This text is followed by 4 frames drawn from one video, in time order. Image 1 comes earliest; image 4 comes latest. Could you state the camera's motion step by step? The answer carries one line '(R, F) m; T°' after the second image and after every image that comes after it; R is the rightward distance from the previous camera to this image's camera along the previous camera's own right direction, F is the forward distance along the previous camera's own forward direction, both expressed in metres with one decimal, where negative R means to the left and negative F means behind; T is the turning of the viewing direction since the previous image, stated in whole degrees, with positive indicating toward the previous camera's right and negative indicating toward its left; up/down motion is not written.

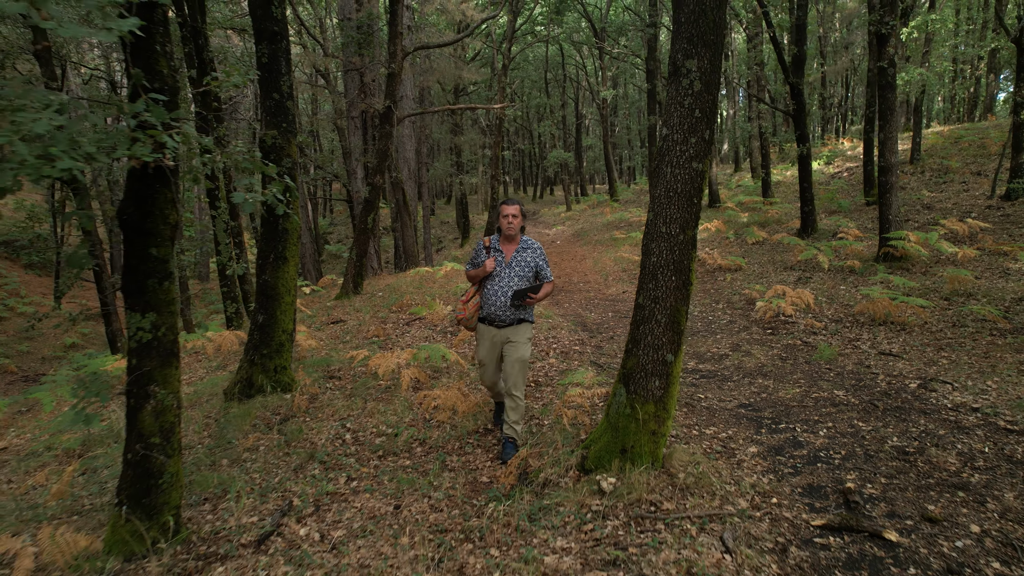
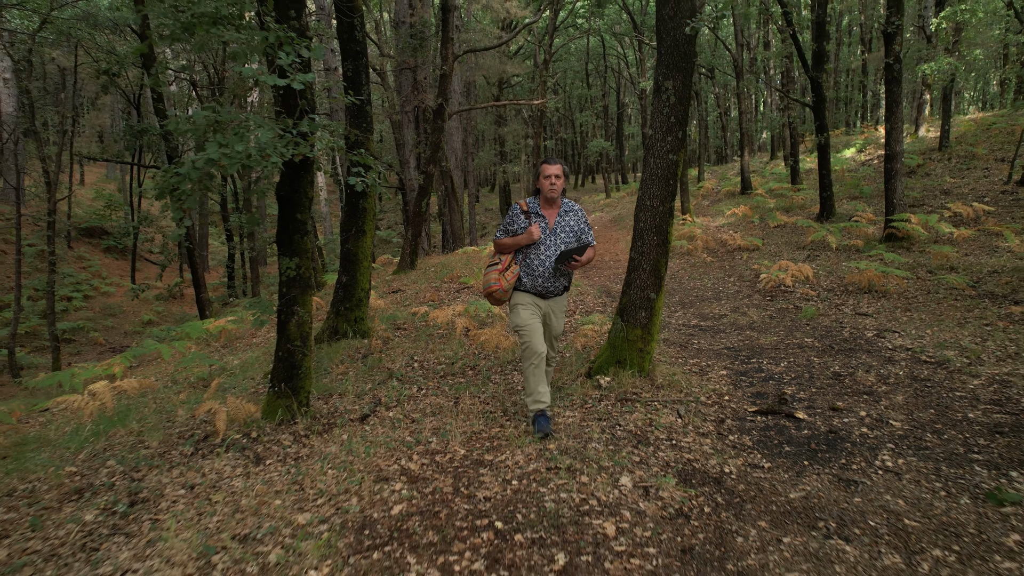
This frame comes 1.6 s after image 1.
(+0.1, -1.3) m; -4°
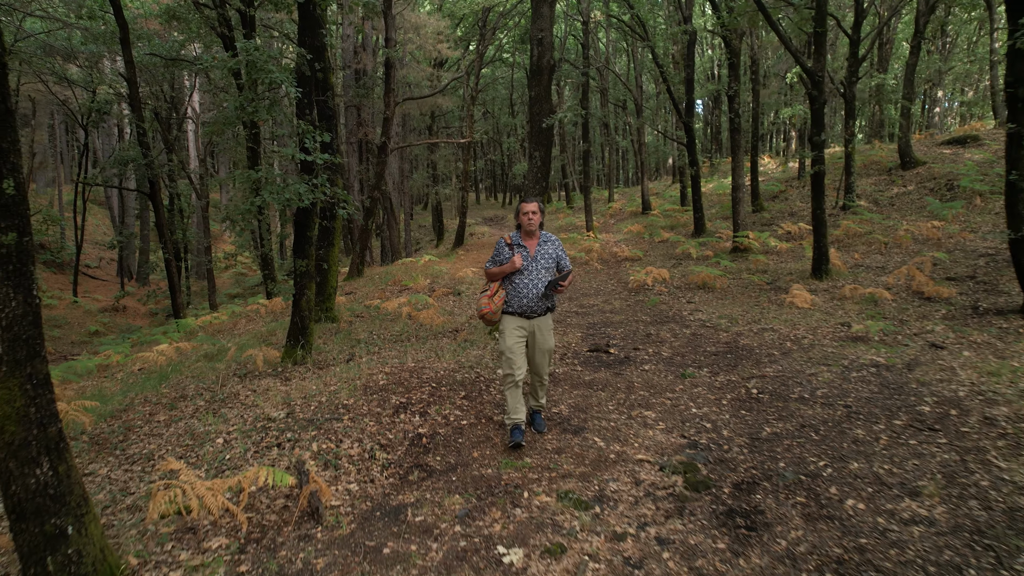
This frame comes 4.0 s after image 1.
(0.0, -2.7) m; +6°
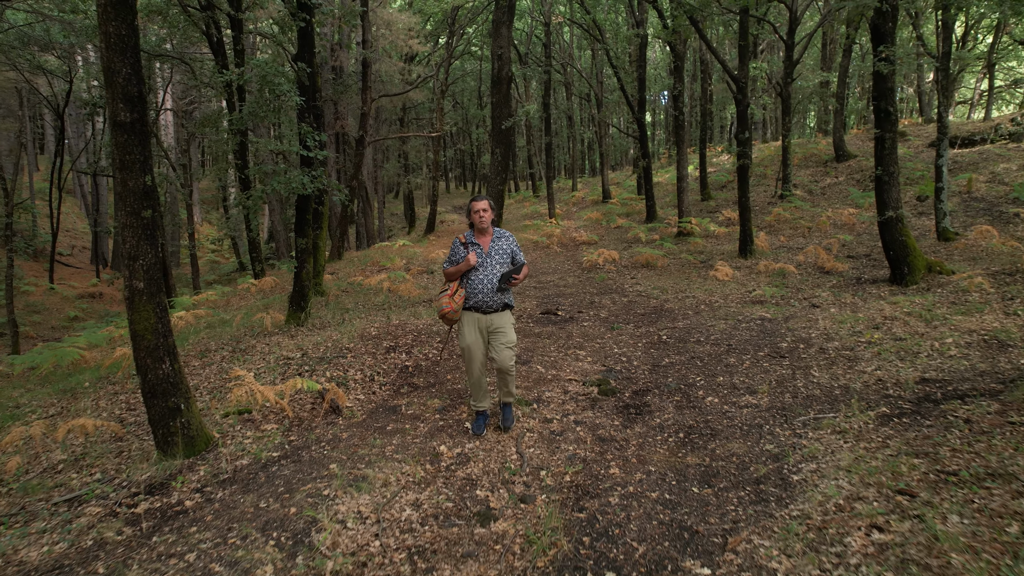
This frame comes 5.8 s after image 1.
(+0.1, -1.5) m; +3°
